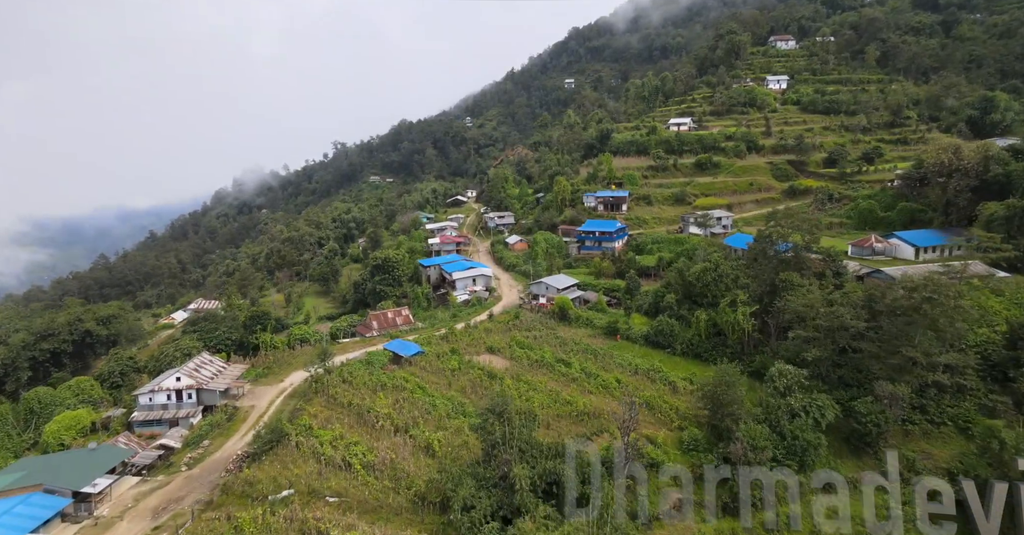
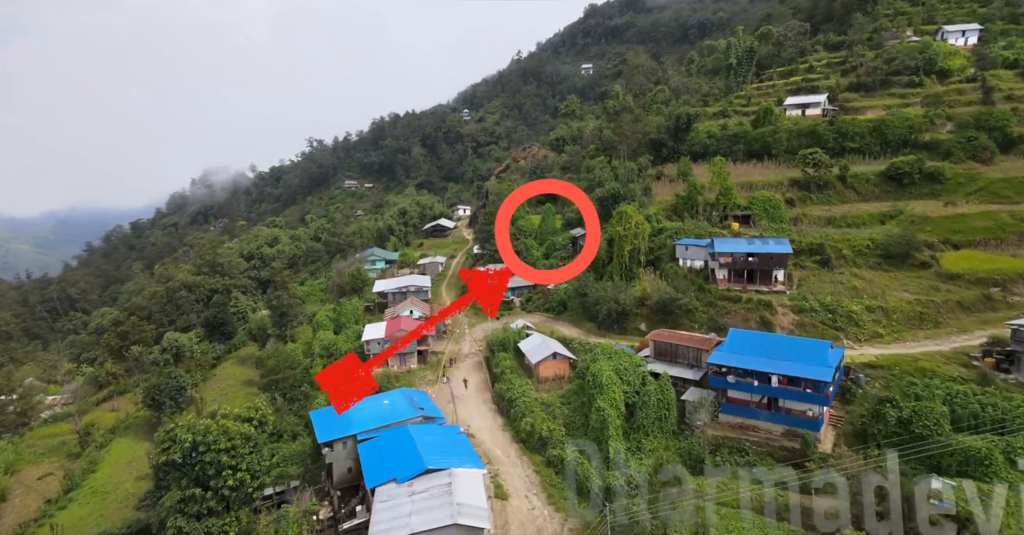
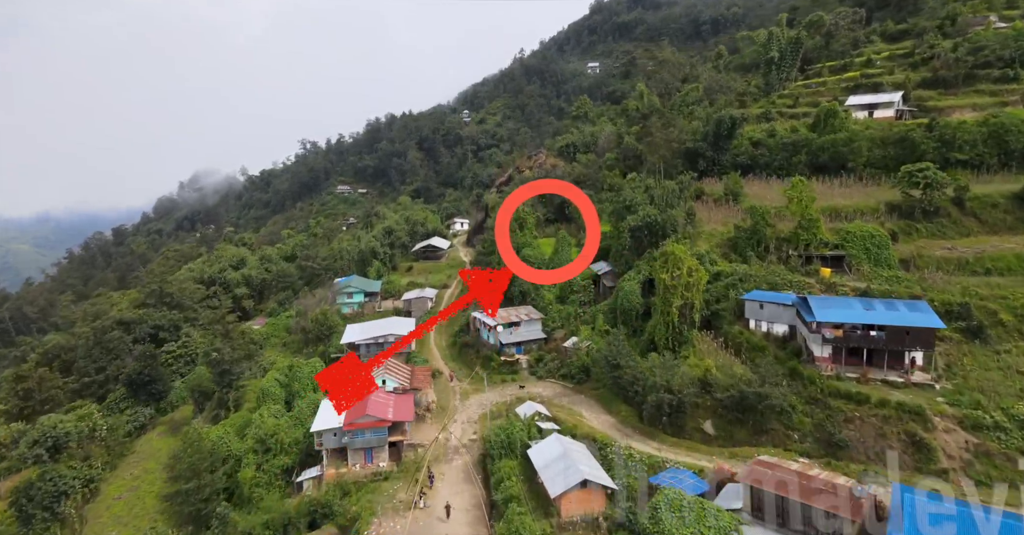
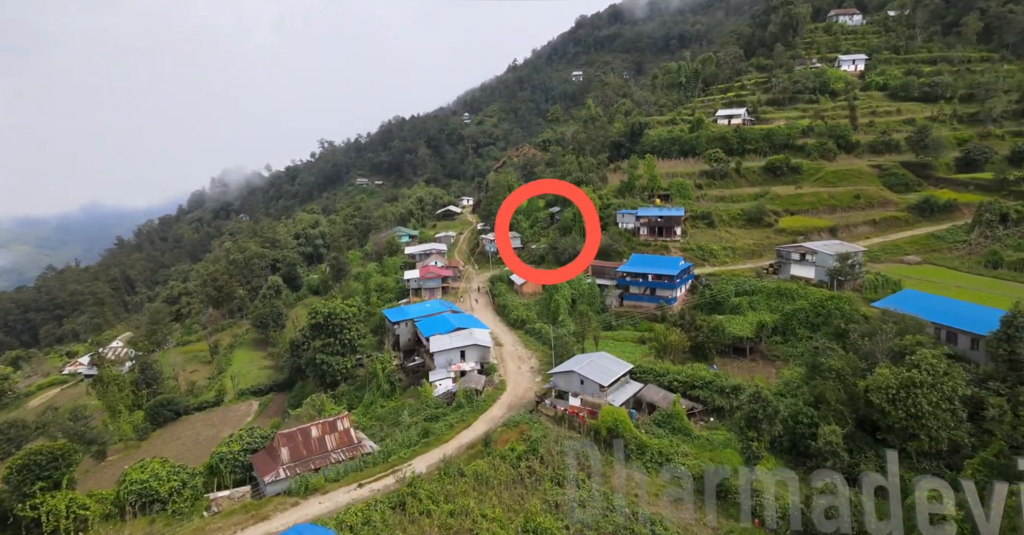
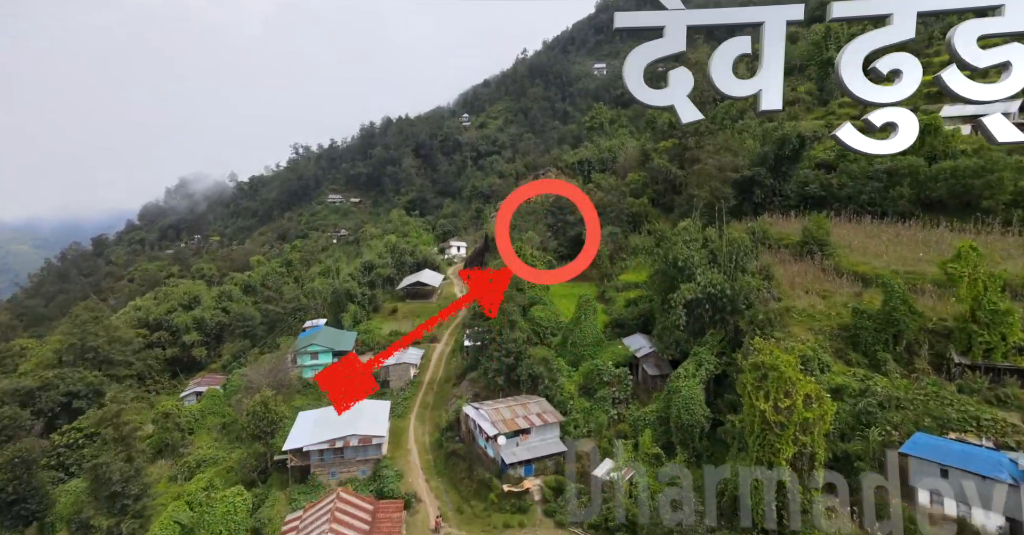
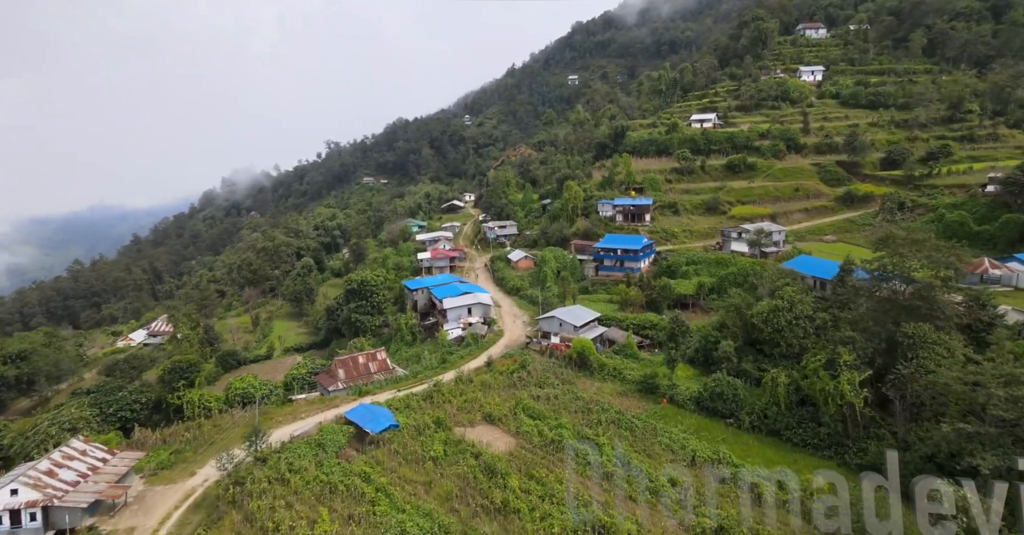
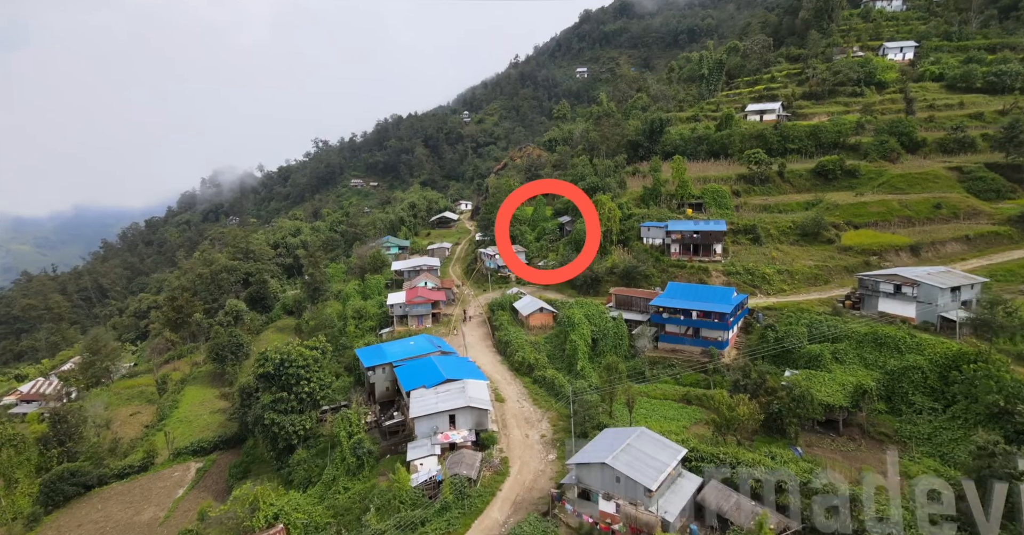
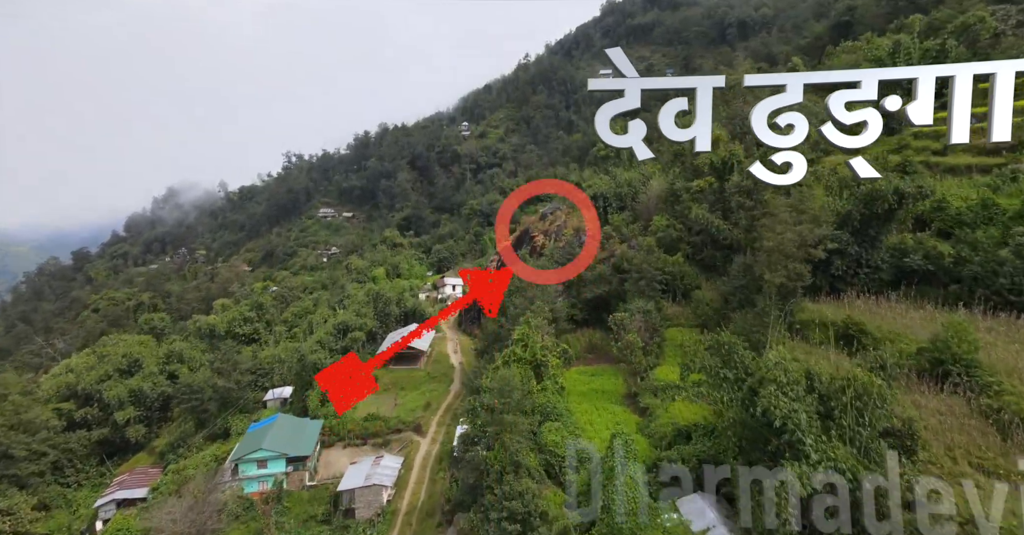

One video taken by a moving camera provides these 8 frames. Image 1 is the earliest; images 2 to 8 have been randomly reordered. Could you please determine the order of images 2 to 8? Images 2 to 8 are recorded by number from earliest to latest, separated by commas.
6, 4, 7, 2, 3, 5, 8
